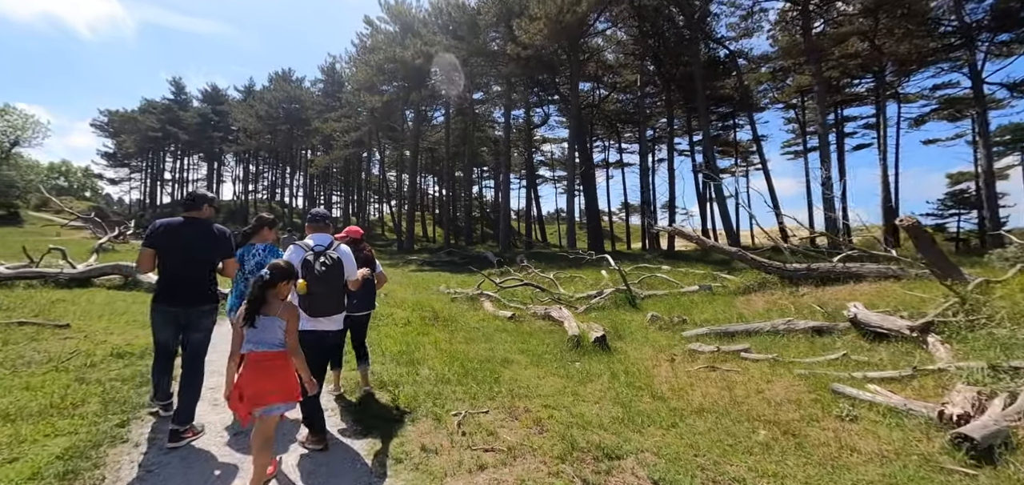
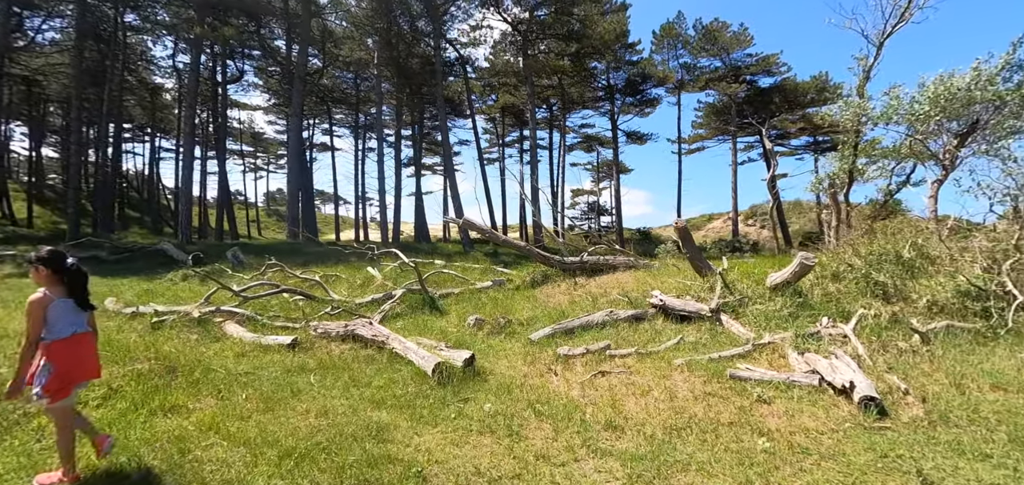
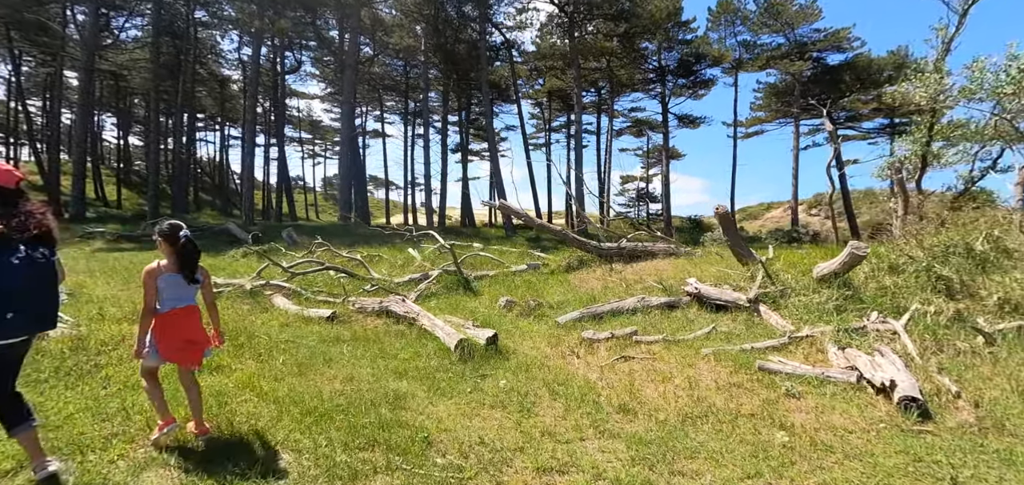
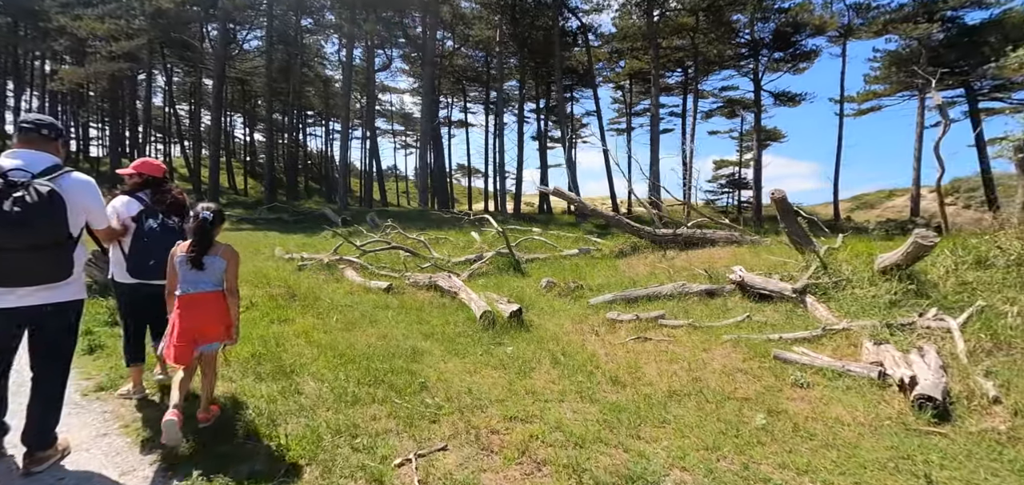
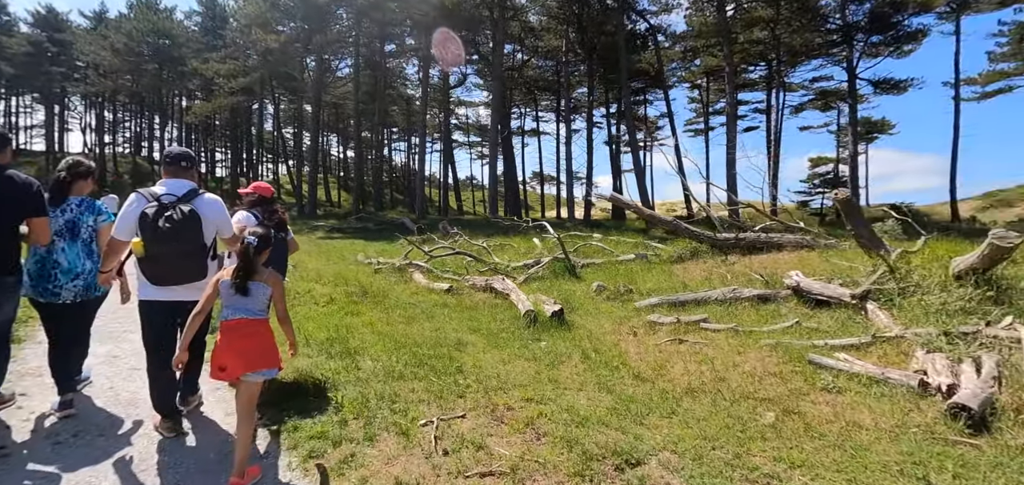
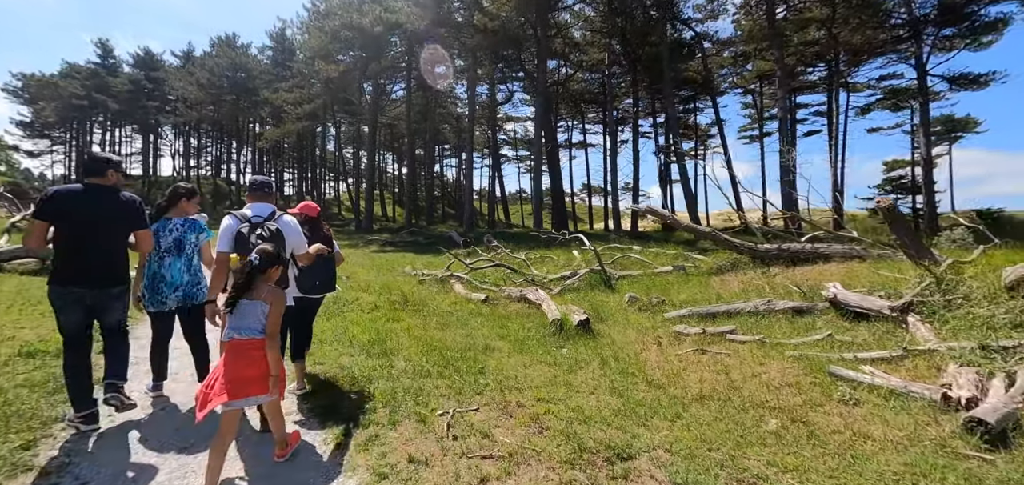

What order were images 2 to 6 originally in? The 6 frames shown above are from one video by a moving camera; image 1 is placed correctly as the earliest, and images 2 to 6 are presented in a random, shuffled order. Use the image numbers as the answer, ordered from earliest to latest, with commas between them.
6, 5, 4, 3, 2
